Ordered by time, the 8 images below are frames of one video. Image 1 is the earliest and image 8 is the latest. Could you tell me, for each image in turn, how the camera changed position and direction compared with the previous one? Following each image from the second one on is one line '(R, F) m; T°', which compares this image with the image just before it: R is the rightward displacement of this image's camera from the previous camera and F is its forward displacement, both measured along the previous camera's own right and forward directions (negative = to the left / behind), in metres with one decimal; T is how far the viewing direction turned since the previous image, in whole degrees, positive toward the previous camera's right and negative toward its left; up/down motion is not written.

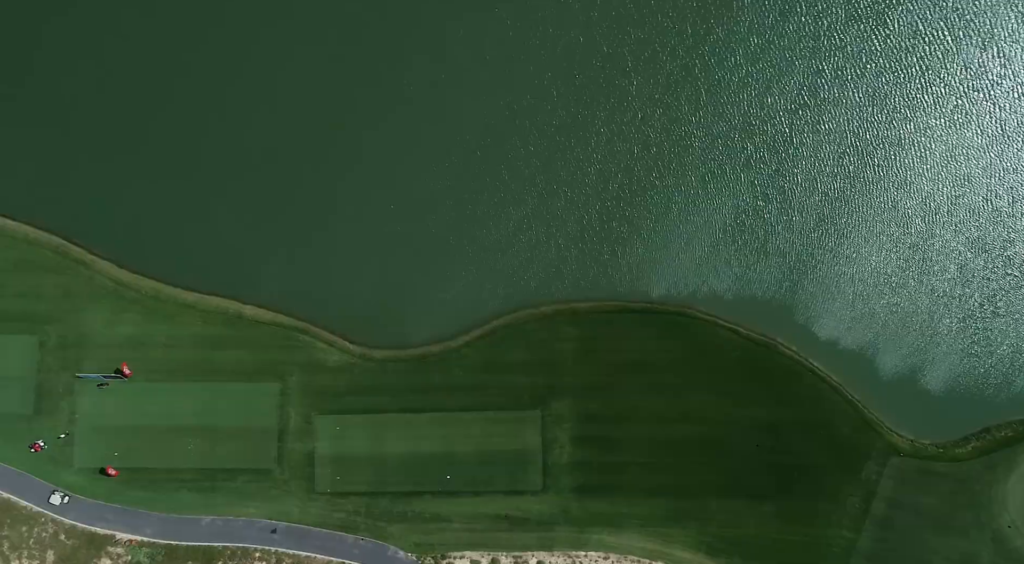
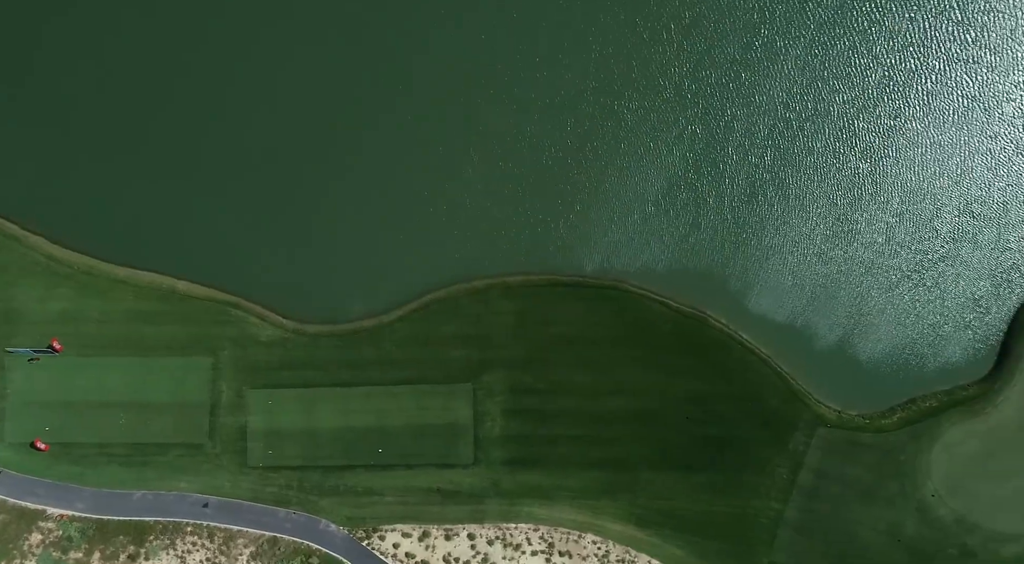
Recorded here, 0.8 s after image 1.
(+2.6, 0.0) m; +1°
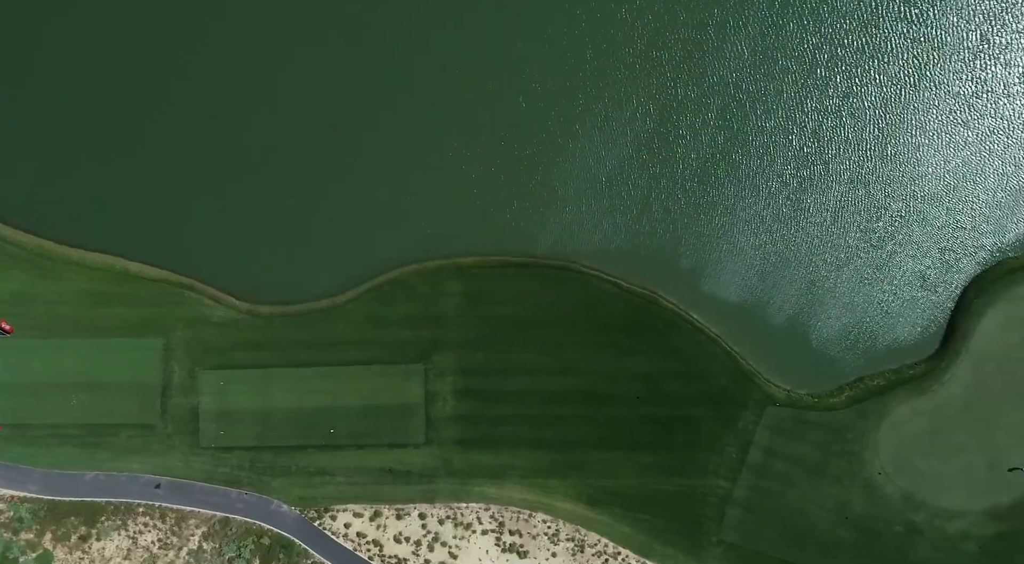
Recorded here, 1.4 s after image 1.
(+1.9, -0.1) m; 0°
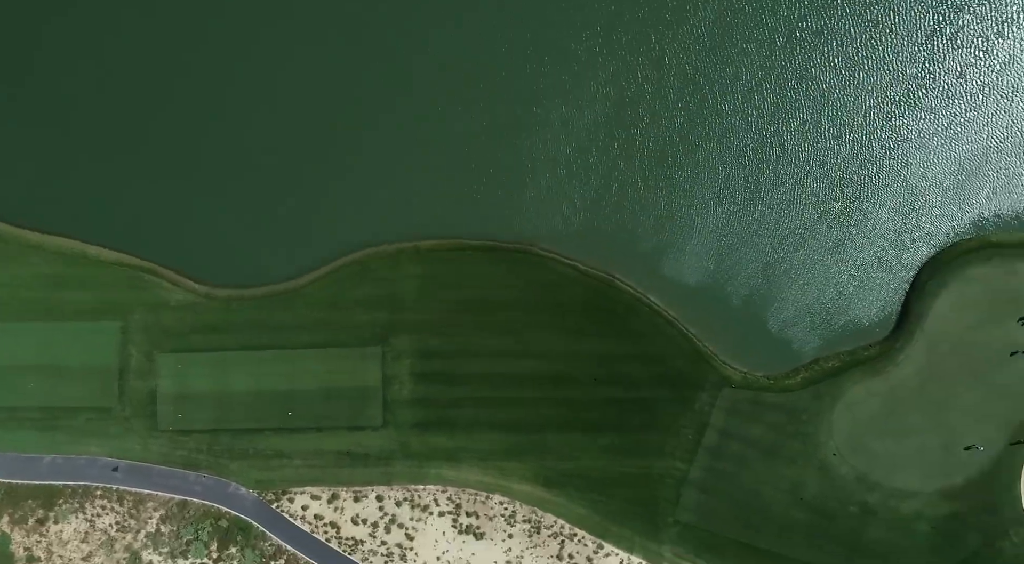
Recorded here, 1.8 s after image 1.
(+1.7, 0.0) m; 0°
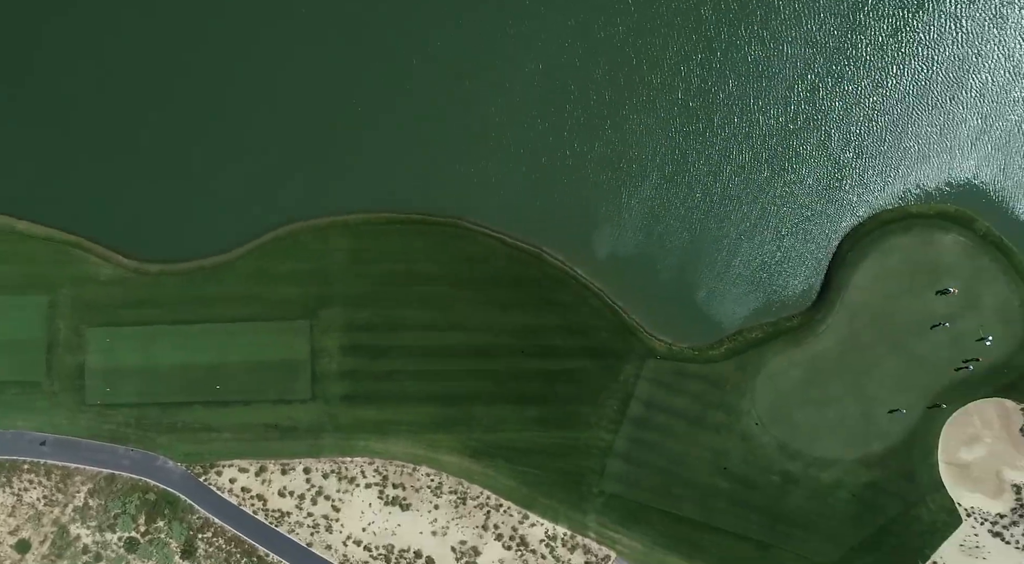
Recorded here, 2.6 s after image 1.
(+2.7, -0.2) m; +1°
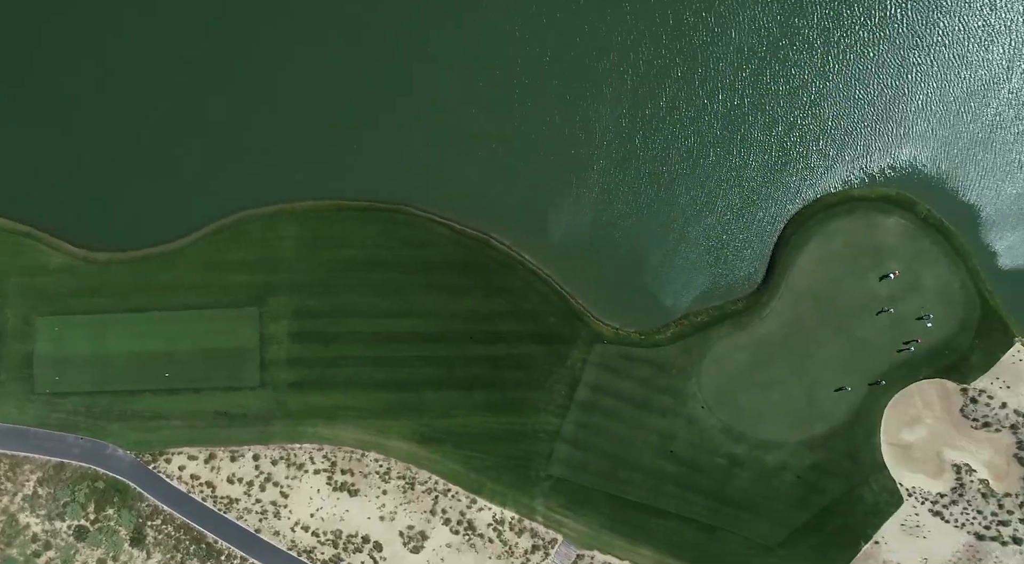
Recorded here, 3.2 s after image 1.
(+1.9, -0.2) m; +1°
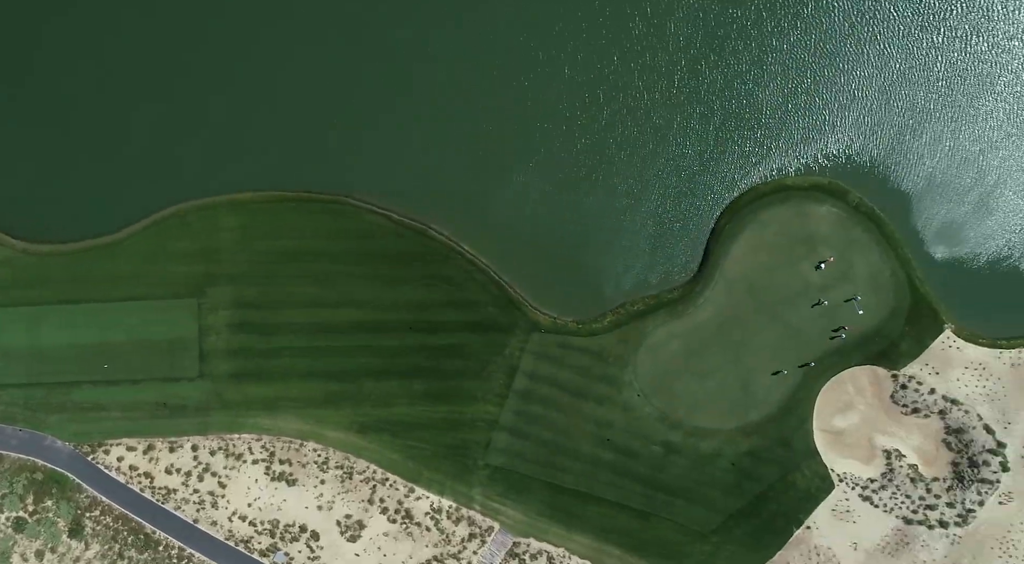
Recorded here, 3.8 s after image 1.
(+2.3, -0.2) m; +1°
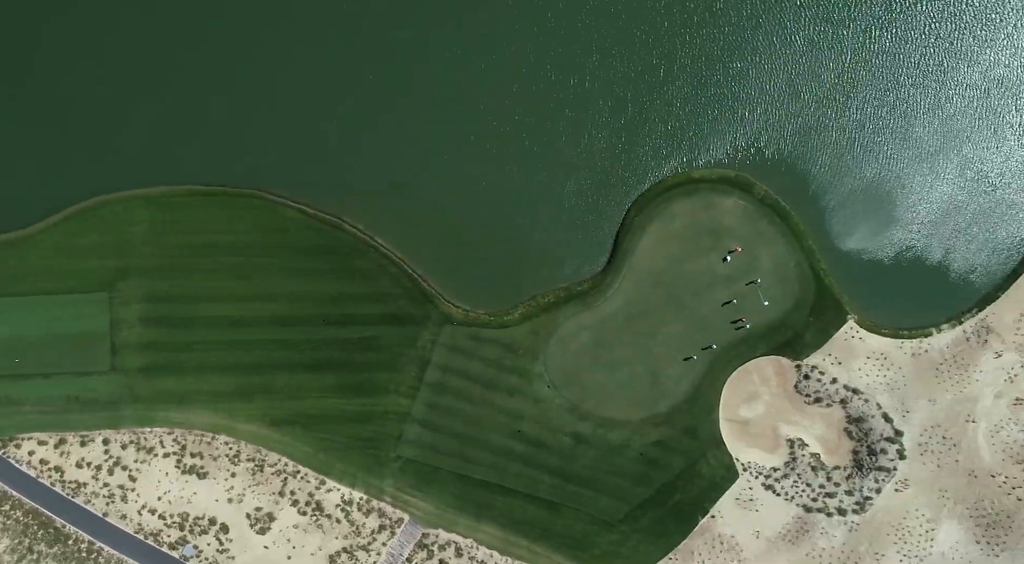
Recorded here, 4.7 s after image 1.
(+3.3, -0.2) m; +1°
